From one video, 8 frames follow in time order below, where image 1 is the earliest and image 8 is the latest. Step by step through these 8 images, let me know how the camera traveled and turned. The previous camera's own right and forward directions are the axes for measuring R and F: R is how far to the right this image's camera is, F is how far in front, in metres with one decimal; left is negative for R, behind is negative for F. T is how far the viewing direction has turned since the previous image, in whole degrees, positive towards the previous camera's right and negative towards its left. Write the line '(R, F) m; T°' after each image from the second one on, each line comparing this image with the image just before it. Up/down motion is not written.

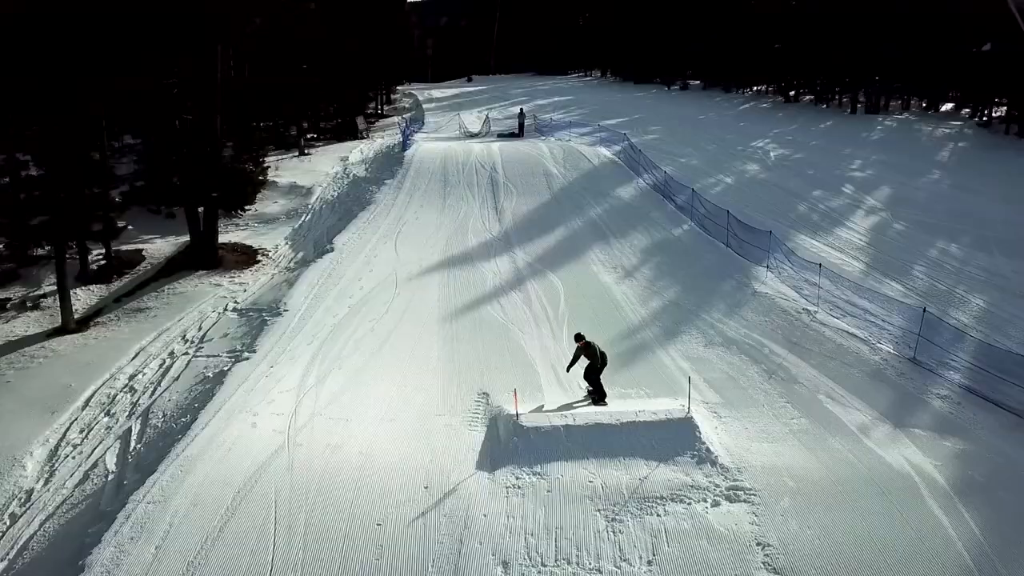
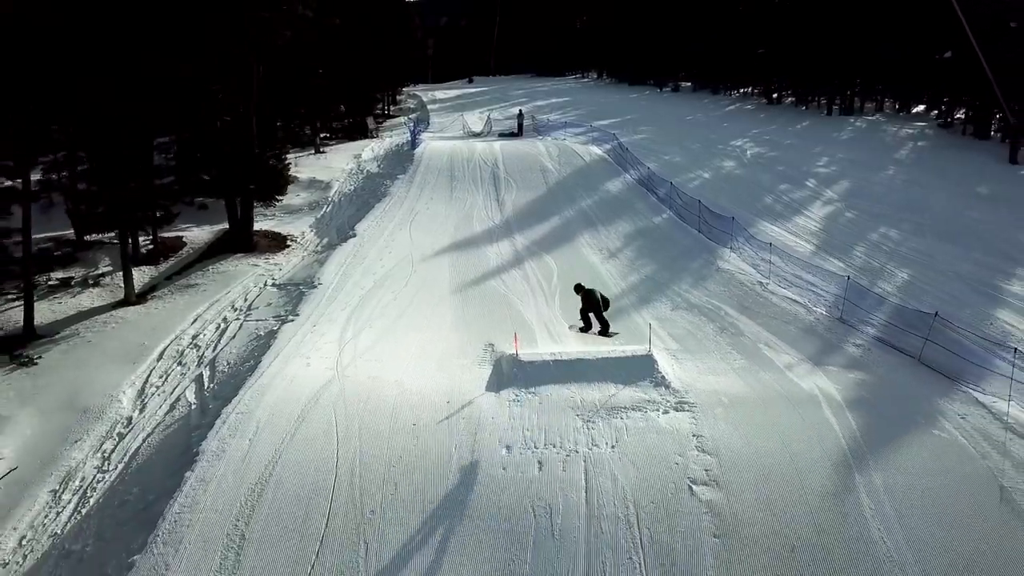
(0.0, -2.3) m; 0°
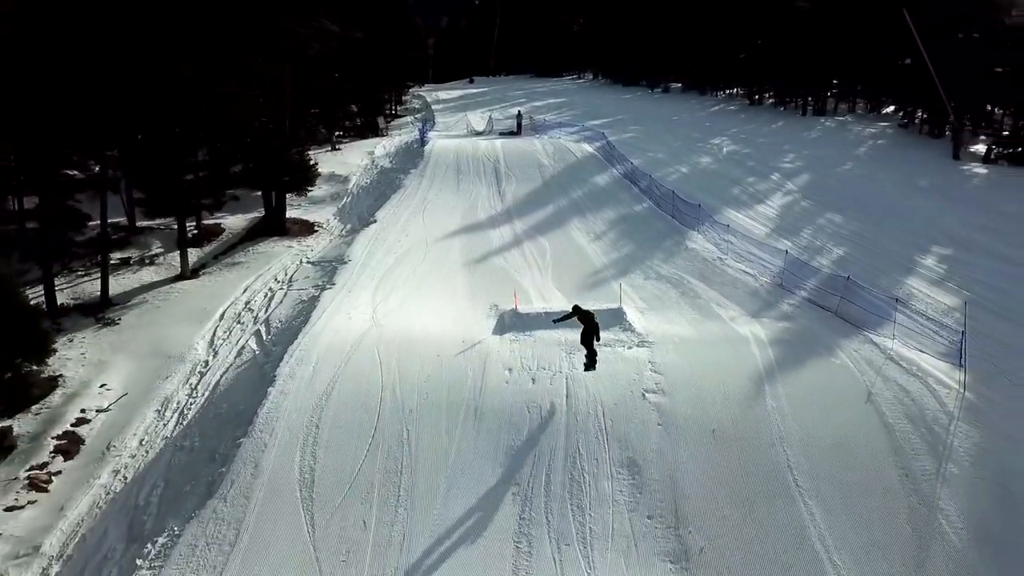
(0.0, -2.8) m; 0°
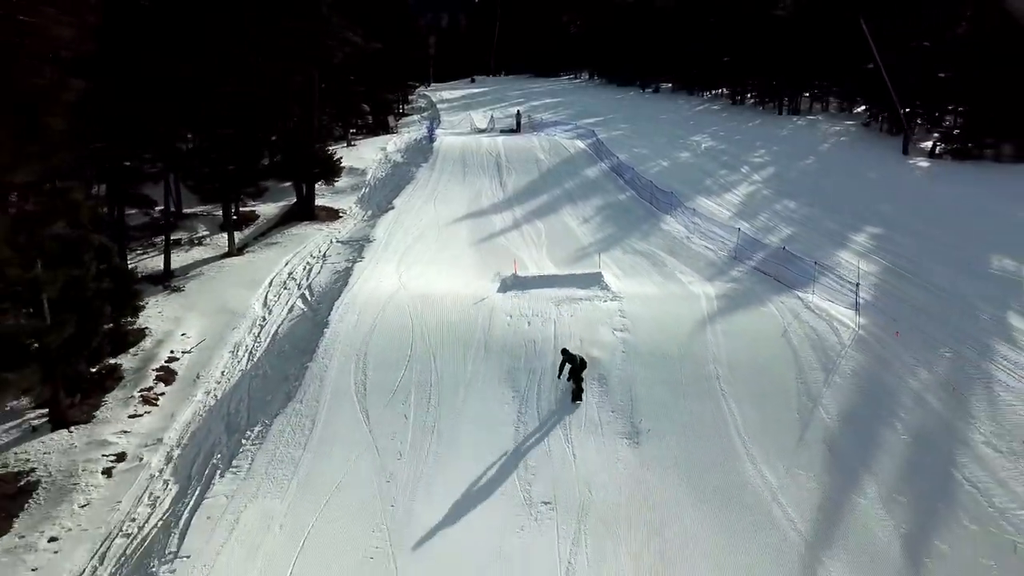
(0.0, -3.2) m; 0°
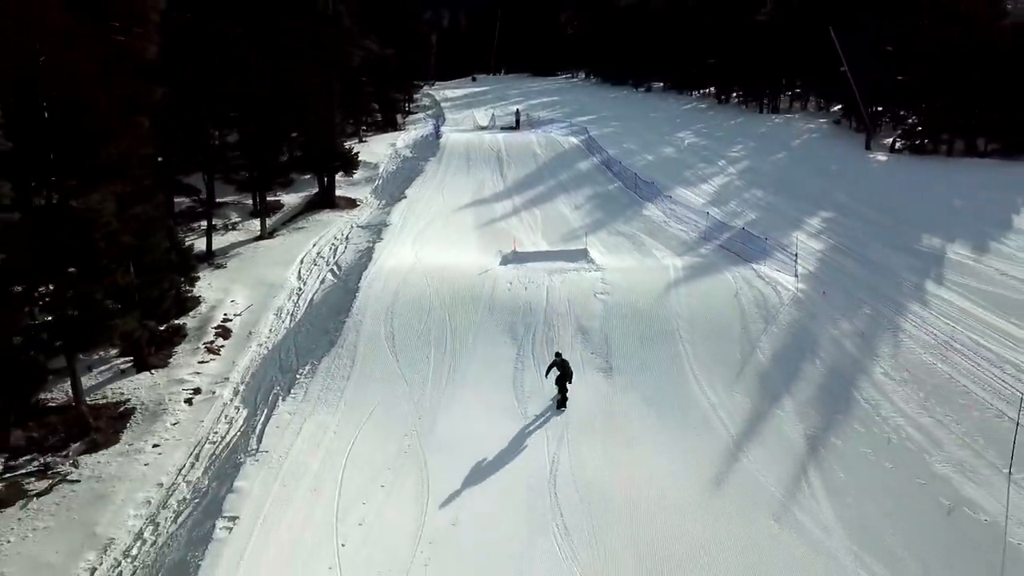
(0.0, -2.9) m; 0°
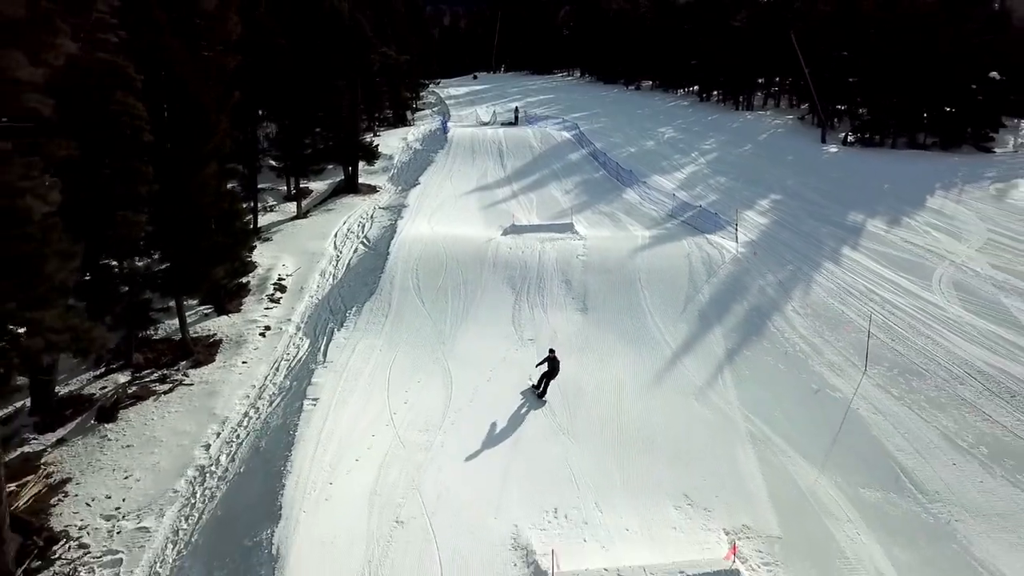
(0.0, -4.3) m; 0°
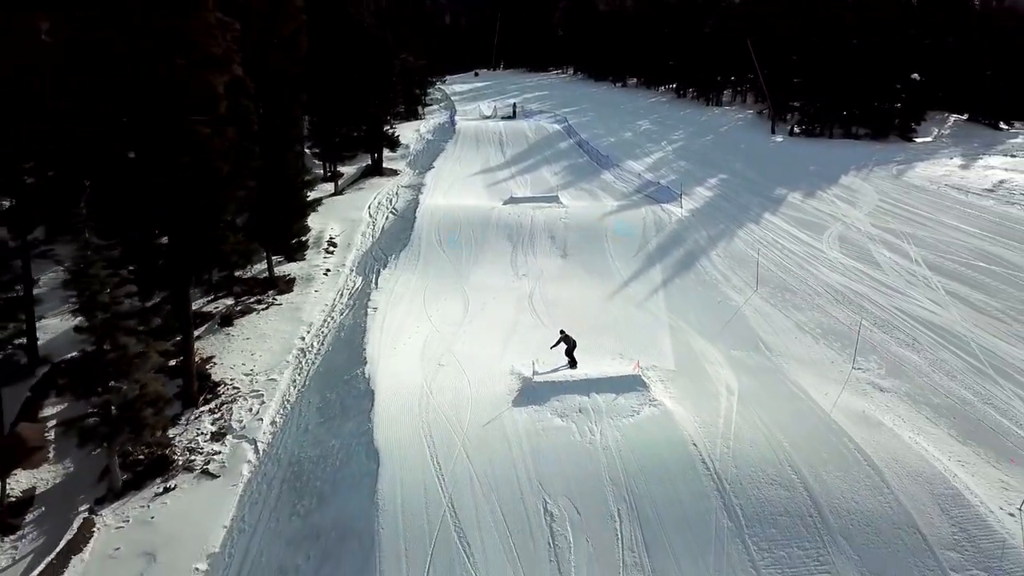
(0.0, -6.5) m; 0°
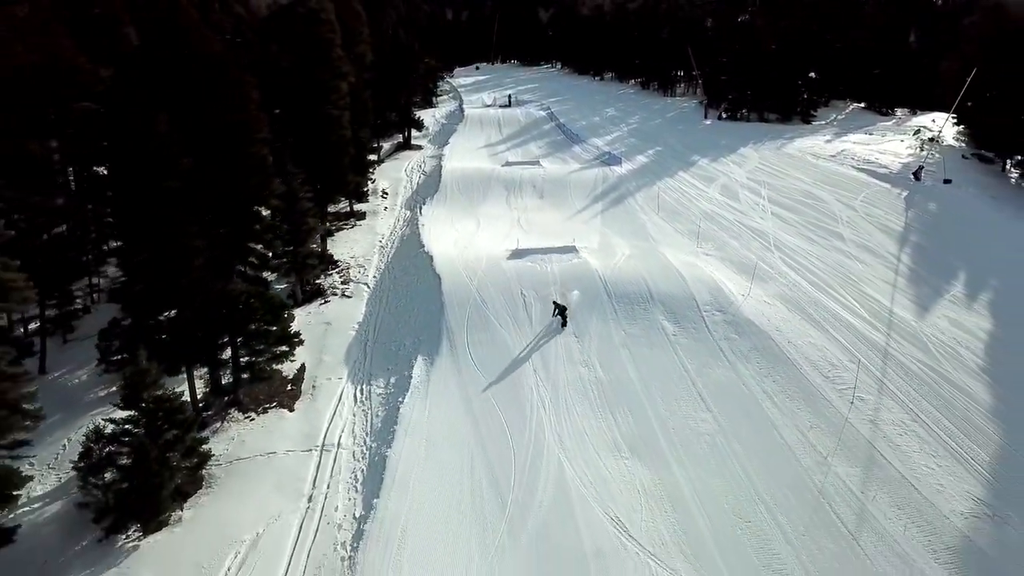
(+0.1, -13.2) m; 0°
